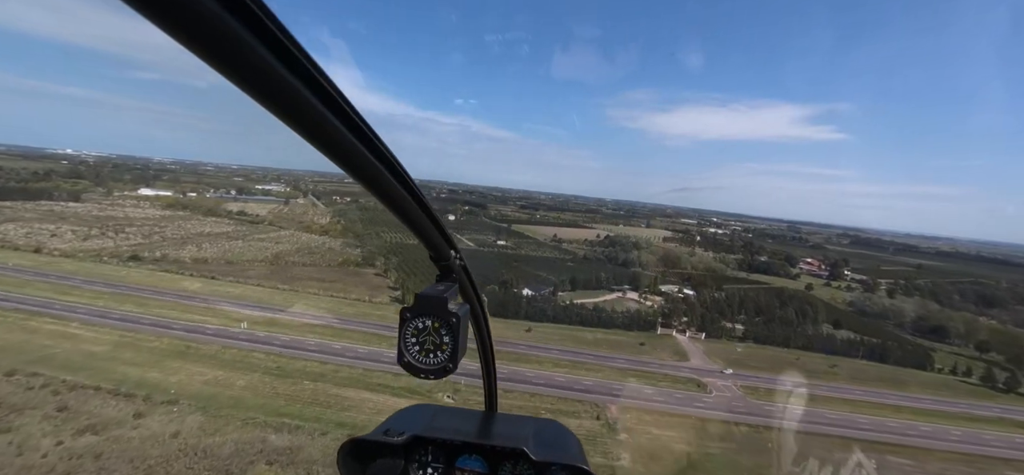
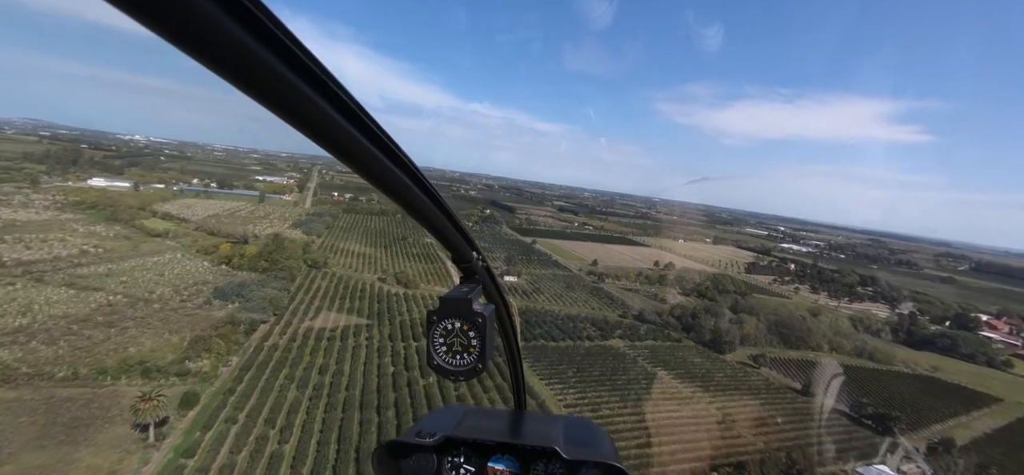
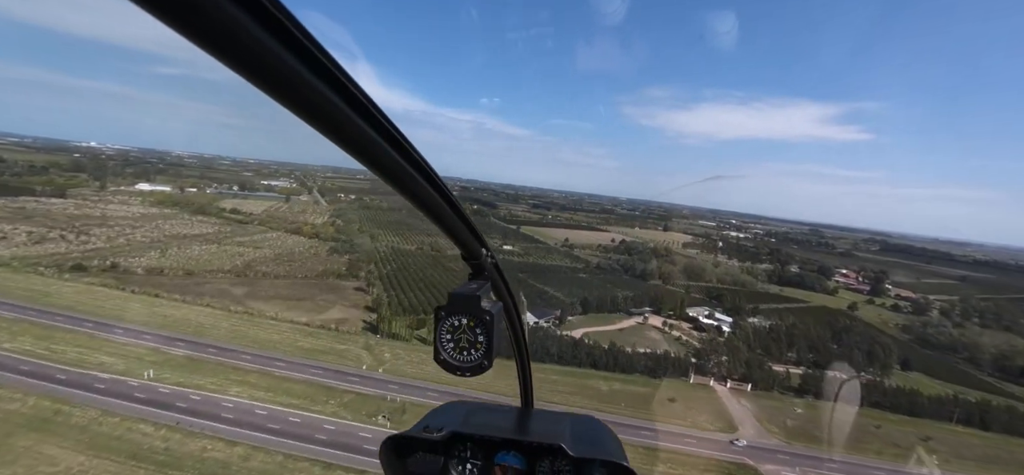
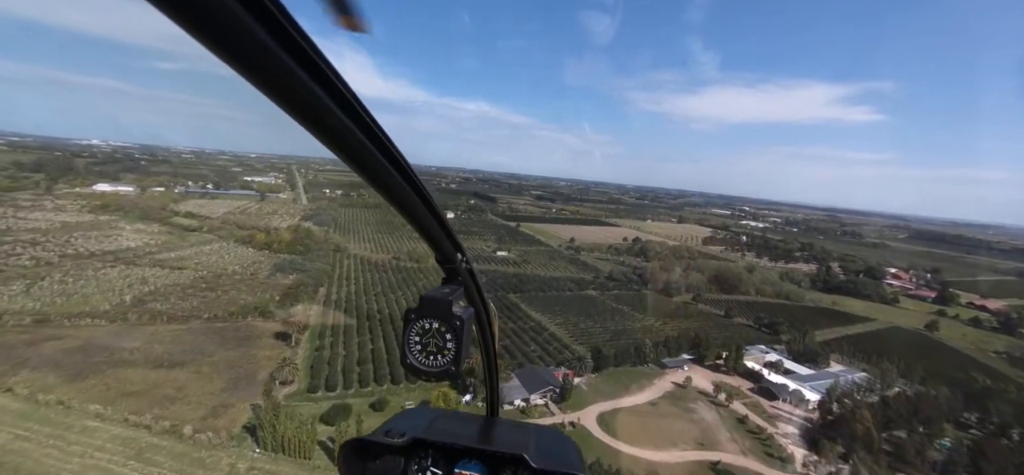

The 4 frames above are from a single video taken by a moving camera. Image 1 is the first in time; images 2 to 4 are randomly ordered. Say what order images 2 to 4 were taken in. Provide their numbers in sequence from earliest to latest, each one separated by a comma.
3, 4, 2
